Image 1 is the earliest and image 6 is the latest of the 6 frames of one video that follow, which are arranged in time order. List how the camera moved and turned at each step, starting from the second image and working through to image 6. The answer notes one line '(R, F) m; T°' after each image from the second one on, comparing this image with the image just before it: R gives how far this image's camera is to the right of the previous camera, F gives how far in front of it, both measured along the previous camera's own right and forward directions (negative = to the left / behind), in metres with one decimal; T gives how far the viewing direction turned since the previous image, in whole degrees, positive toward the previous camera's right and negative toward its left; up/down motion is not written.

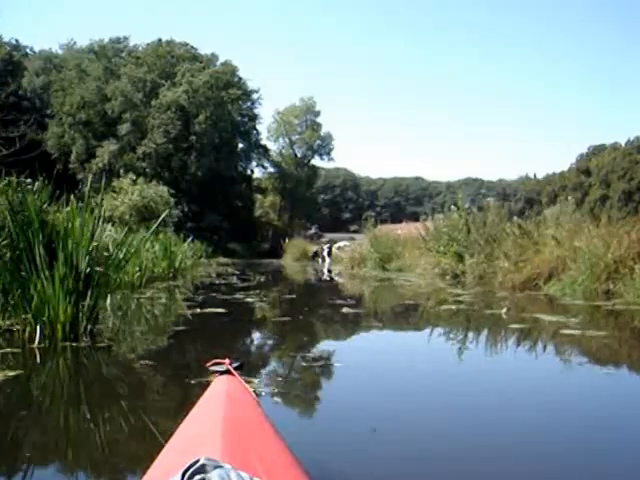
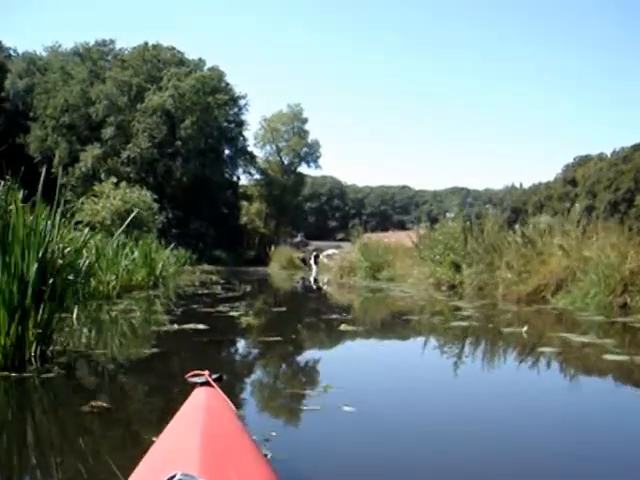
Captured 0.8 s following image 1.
(-0.1, +0.5) m; +1°
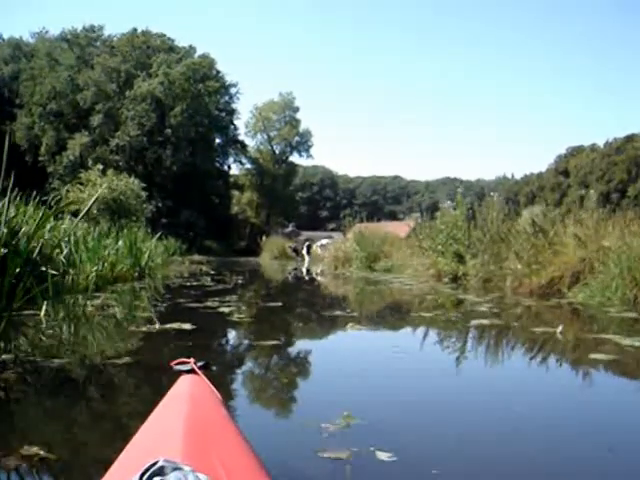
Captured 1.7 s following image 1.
(-0.1, +0.4) m; +1°
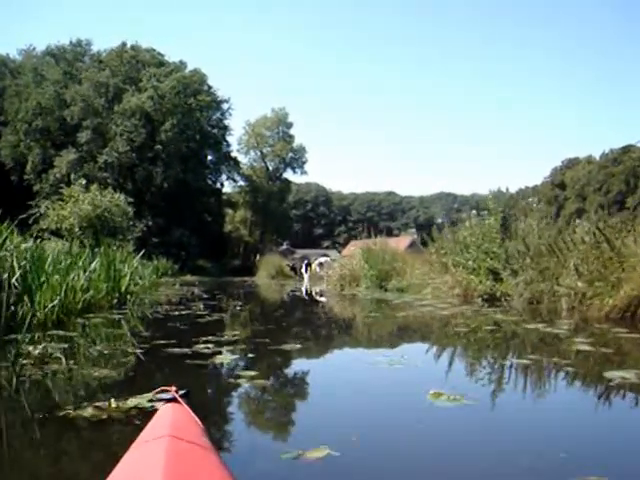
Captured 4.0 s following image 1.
(-0.2, +1.1) m; +1°
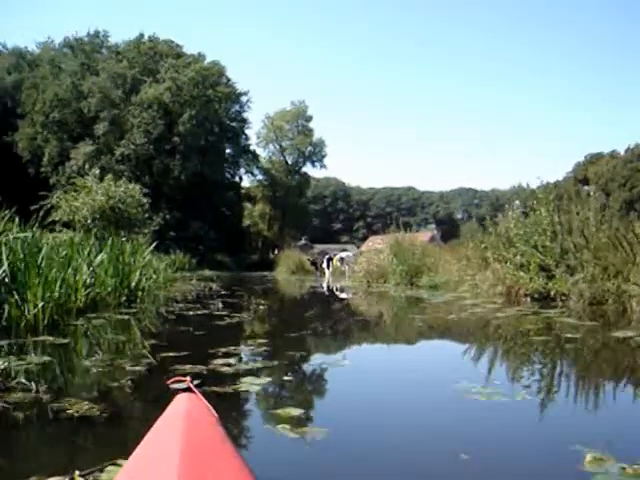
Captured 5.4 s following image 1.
(-0.1, +0.7) m; -1°
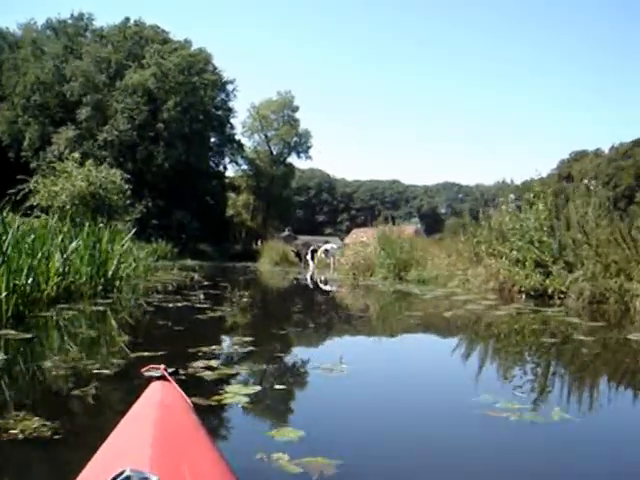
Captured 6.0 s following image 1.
(0.0, +0.3) m; +1°
